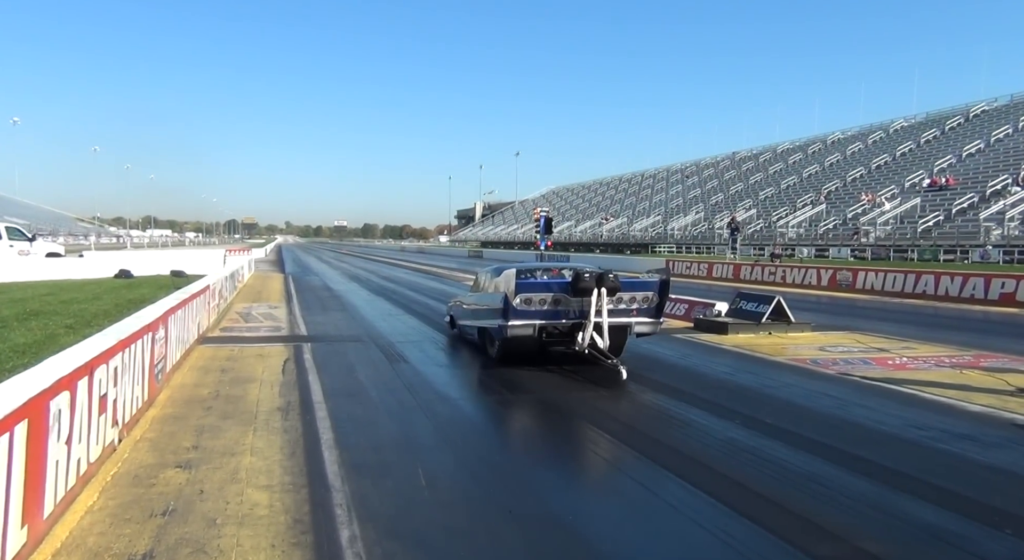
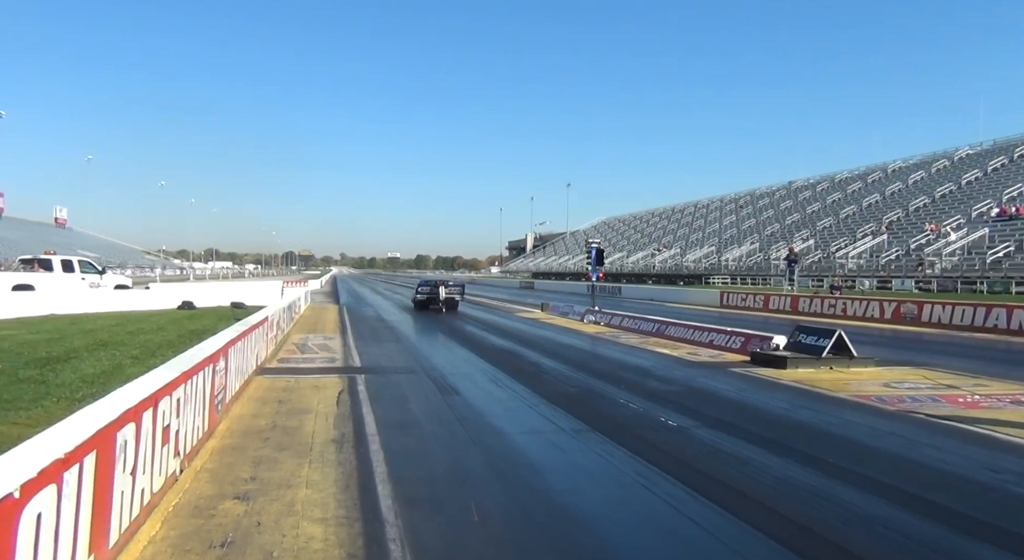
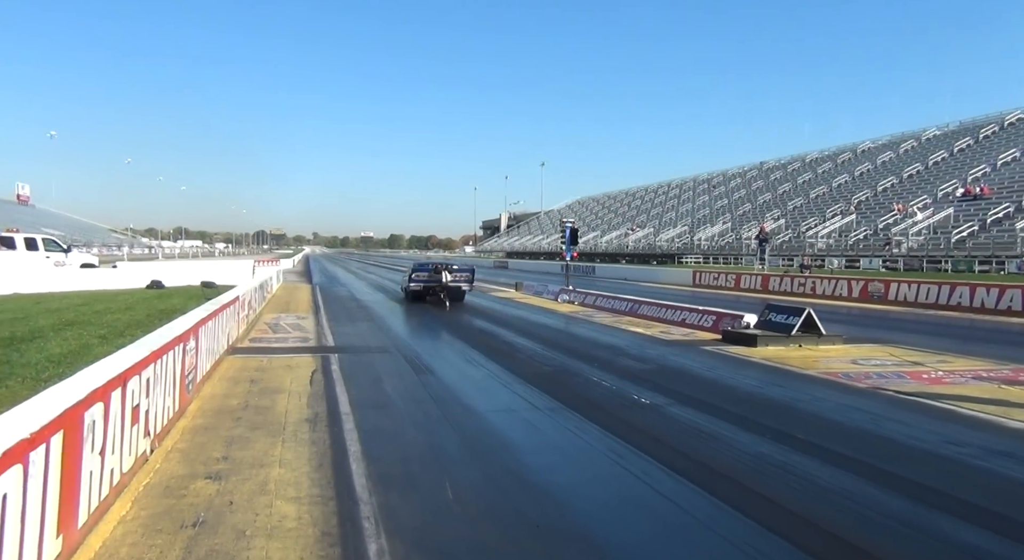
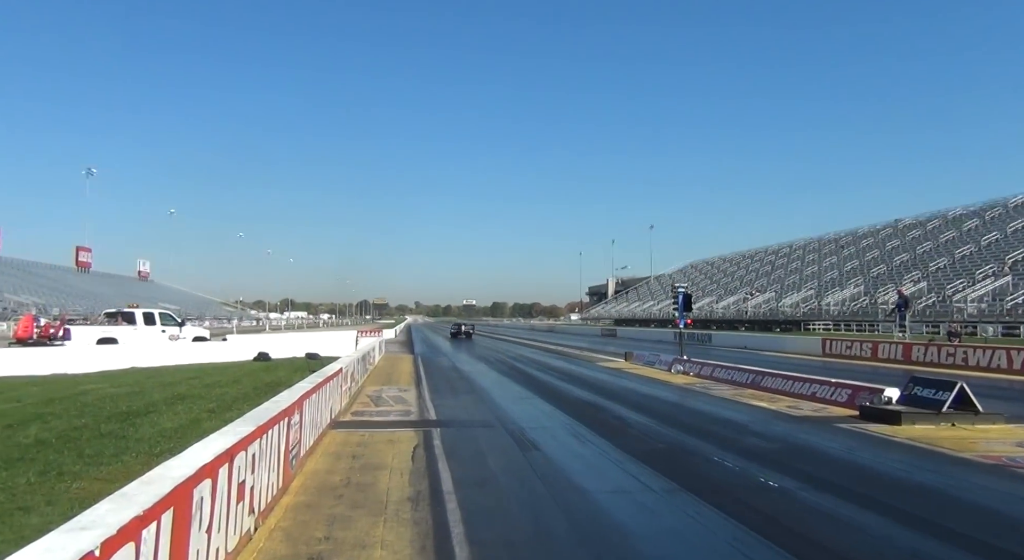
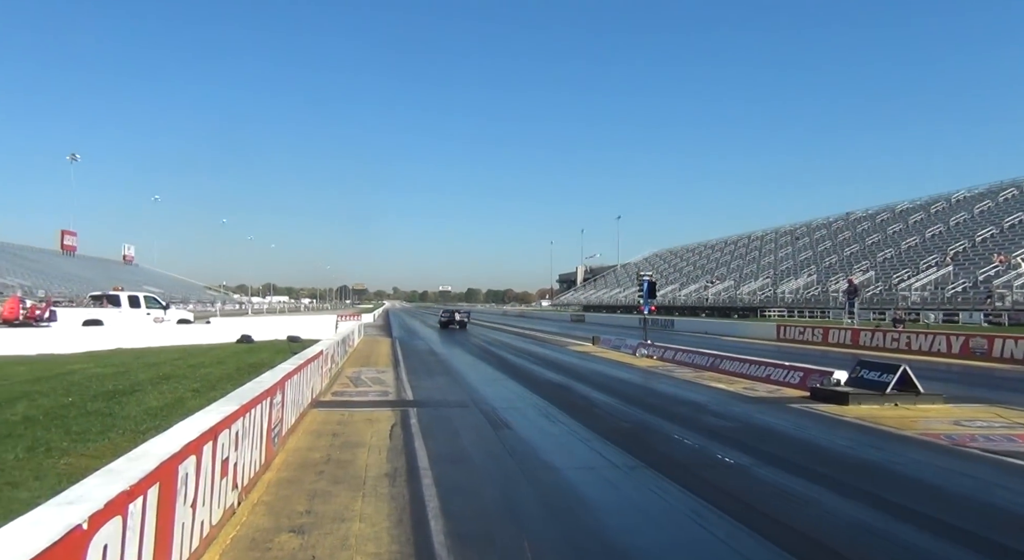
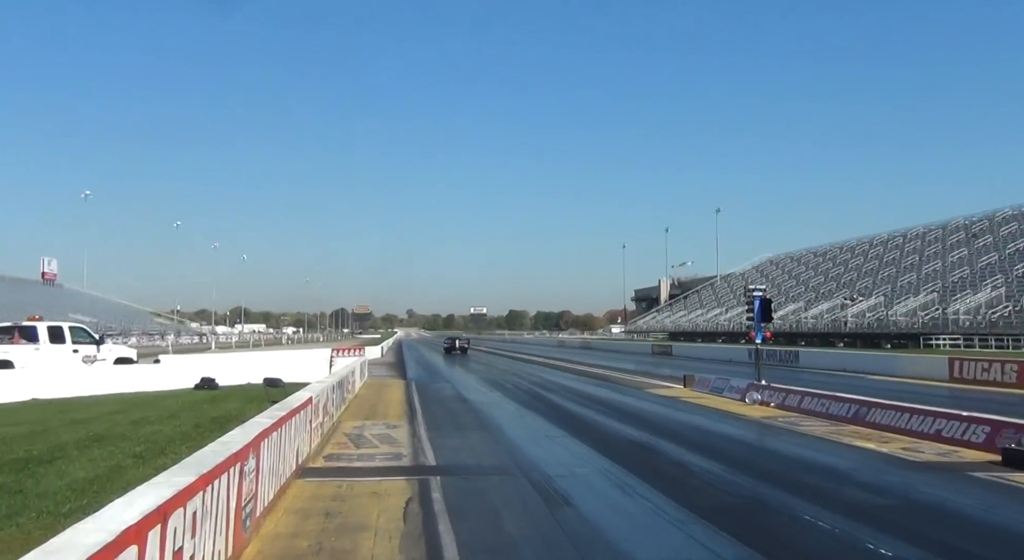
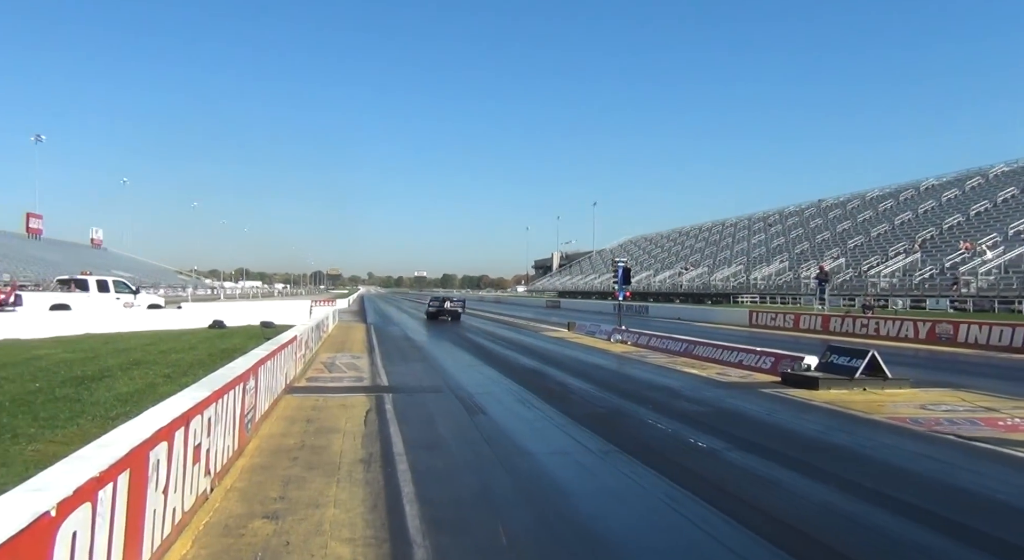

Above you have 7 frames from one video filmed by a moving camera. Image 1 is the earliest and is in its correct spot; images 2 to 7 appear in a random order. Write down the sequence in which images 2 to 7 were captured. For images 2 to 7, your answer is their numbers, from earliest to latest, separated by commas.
3, 2, 7, 5, 4, 6
